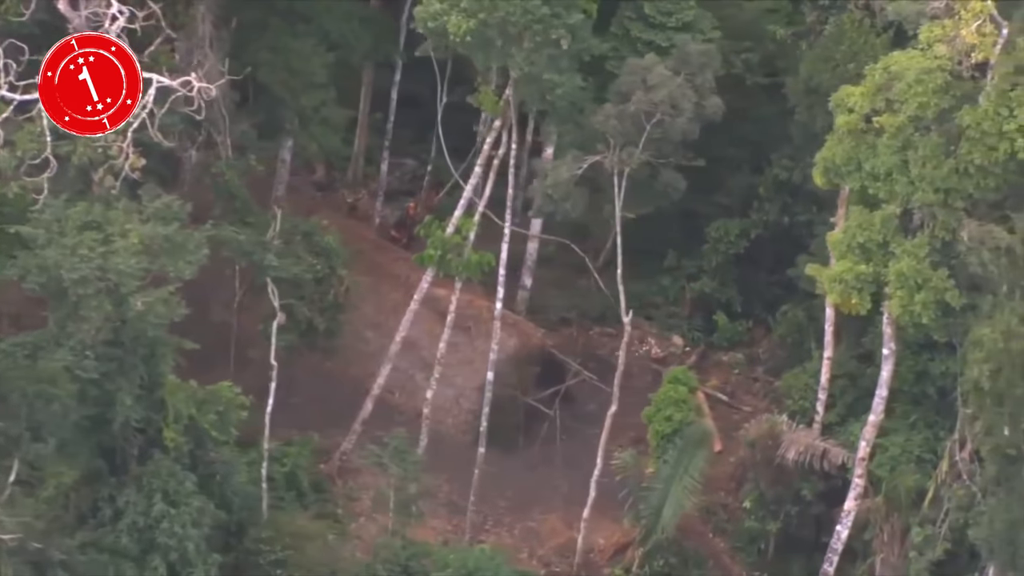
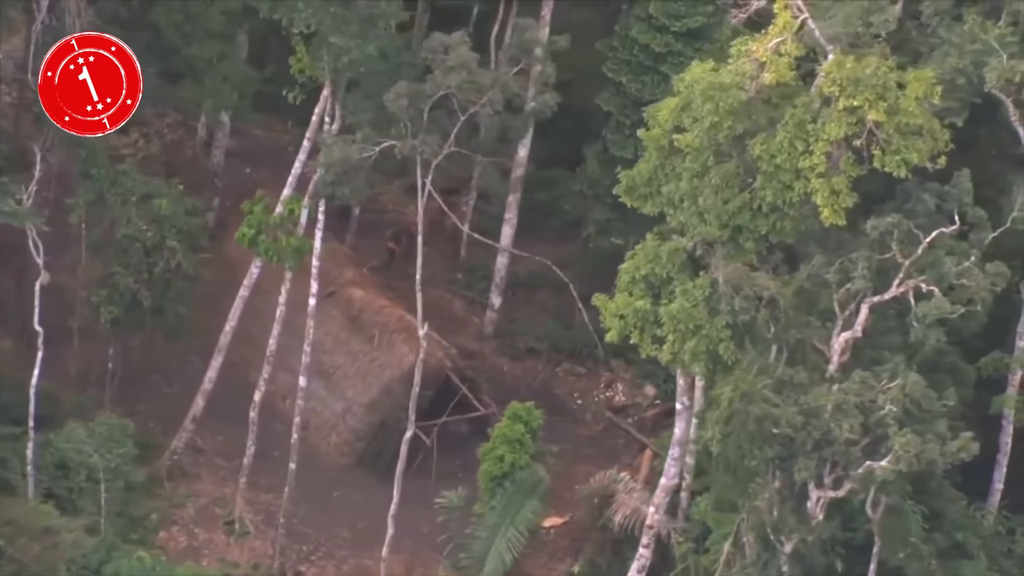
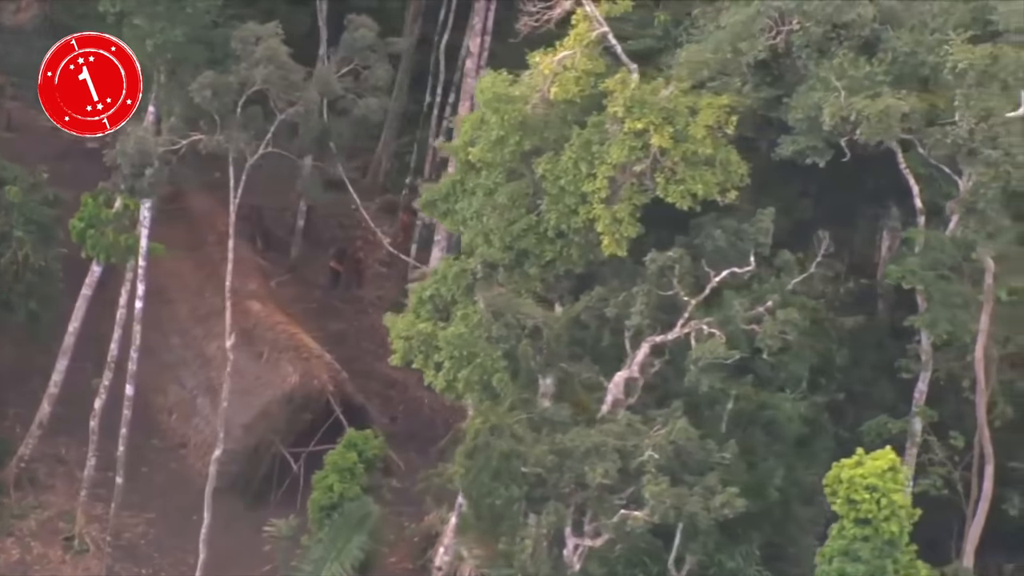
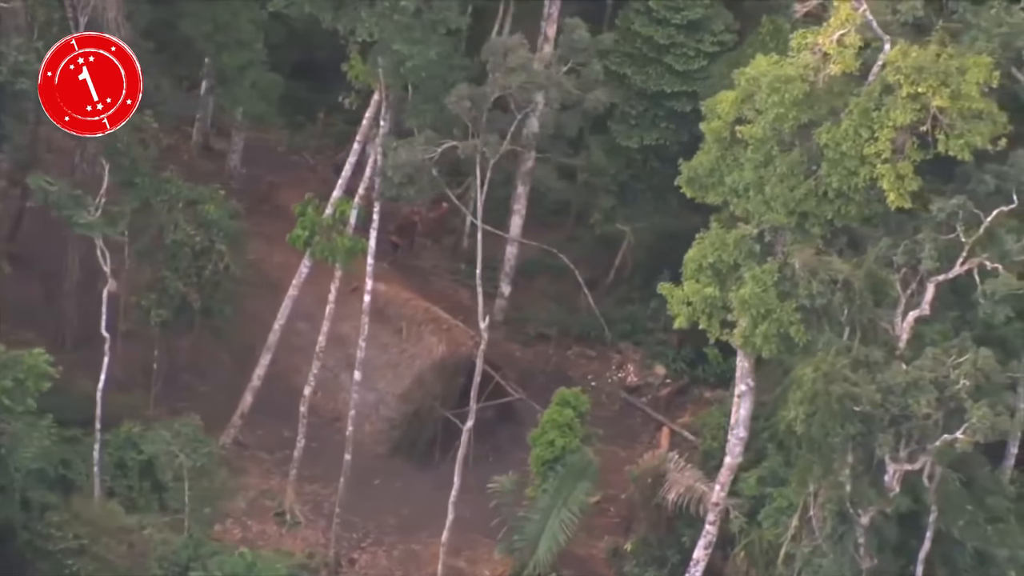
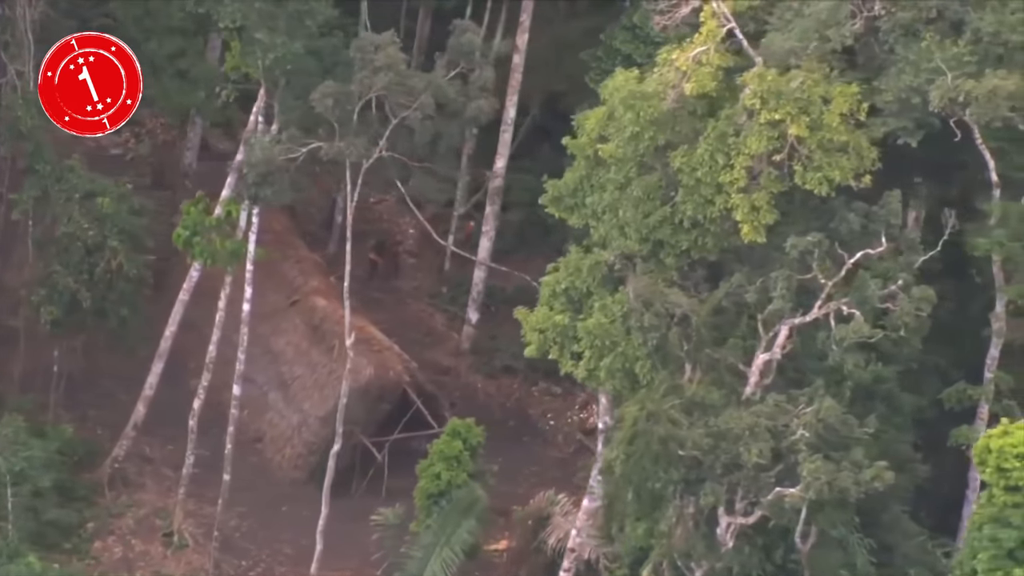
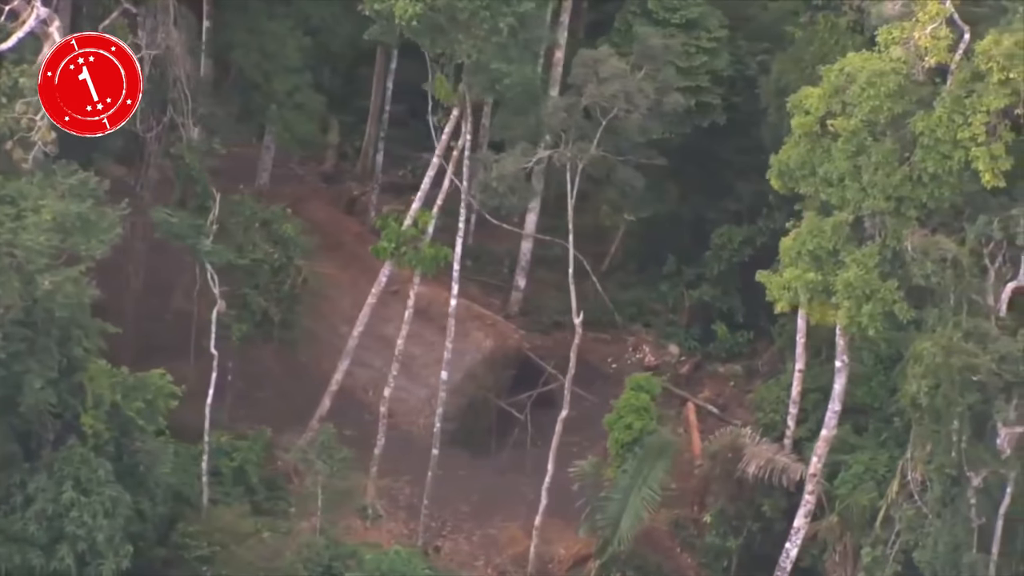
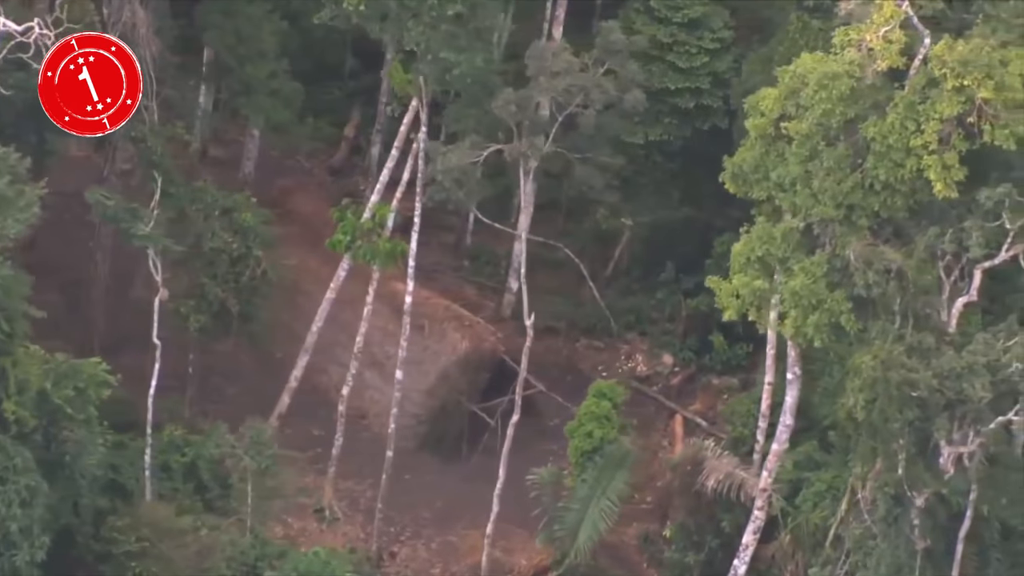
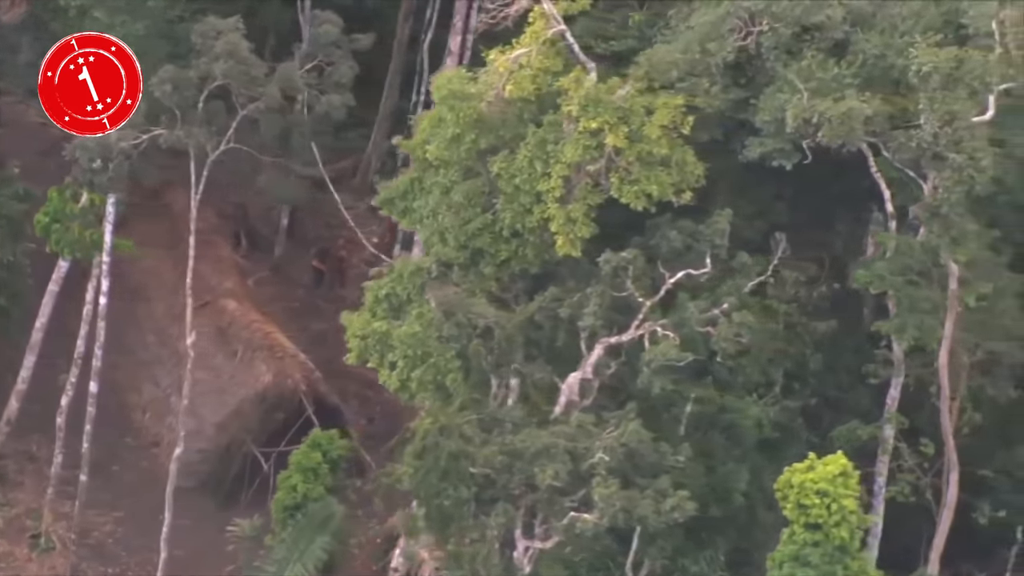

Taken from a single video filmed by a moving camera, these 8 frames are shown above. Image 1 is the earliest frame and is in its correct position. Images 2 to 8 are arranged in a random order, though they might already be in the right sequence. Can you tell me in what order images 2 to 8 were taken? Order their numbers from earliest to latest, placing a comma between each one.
6, 7, 4, 2, 5, 3, 8
